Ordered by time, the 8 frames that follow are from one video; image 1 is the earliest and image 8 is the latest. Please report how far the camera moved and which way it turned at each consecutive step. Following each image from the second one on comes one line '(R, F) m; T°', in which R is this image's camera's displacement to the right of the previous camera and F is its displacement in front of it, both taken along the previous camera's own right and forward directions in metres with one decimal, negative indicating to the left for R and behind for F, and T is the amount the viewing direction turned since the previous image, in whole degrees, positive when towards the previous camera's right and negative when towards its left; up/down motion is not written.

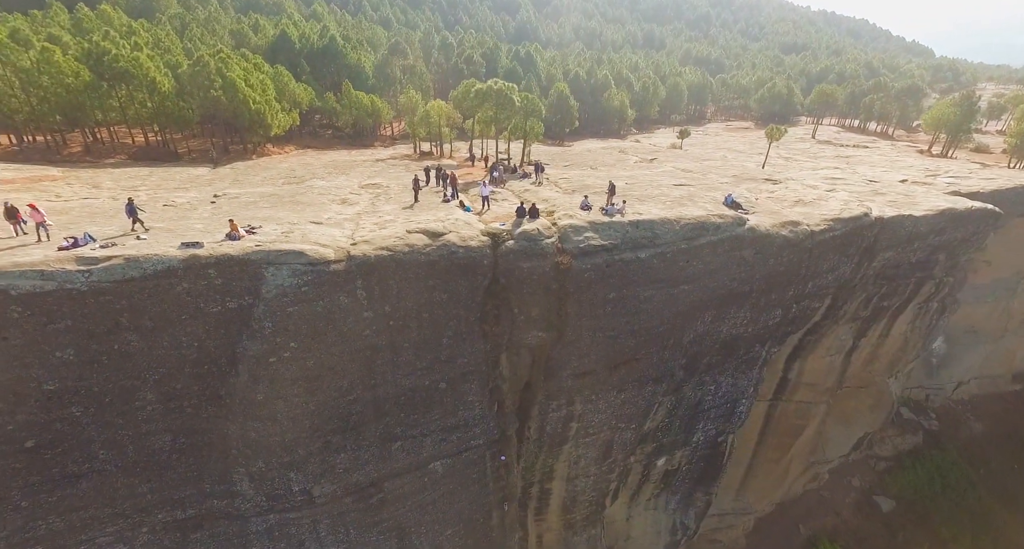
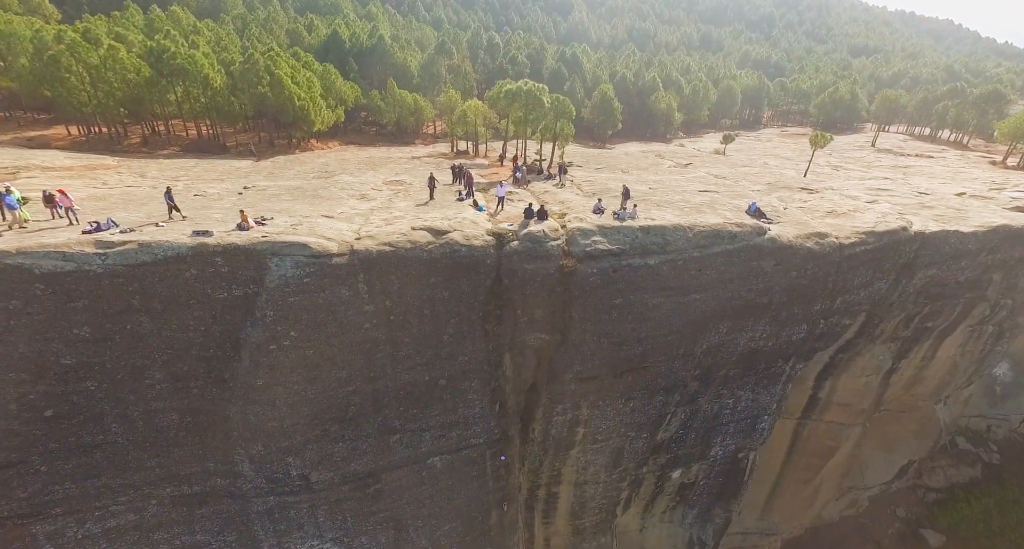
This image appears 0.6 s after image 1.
(+0.9, +0.1) m; -4°
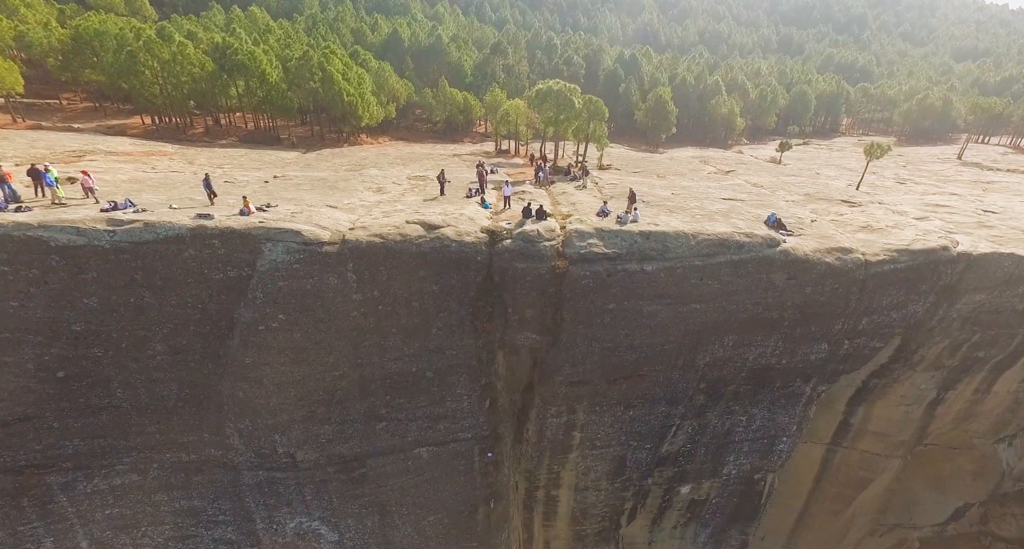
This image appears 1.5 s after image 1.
(+1.5, +0.1) m; -6°
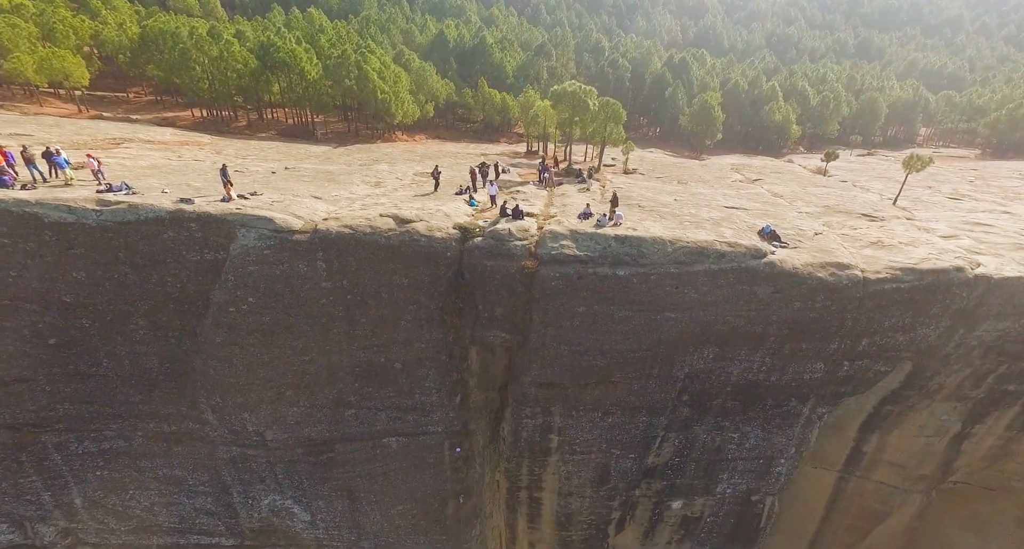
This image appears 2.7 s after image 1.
(+1.9, +0.1) m; -5°
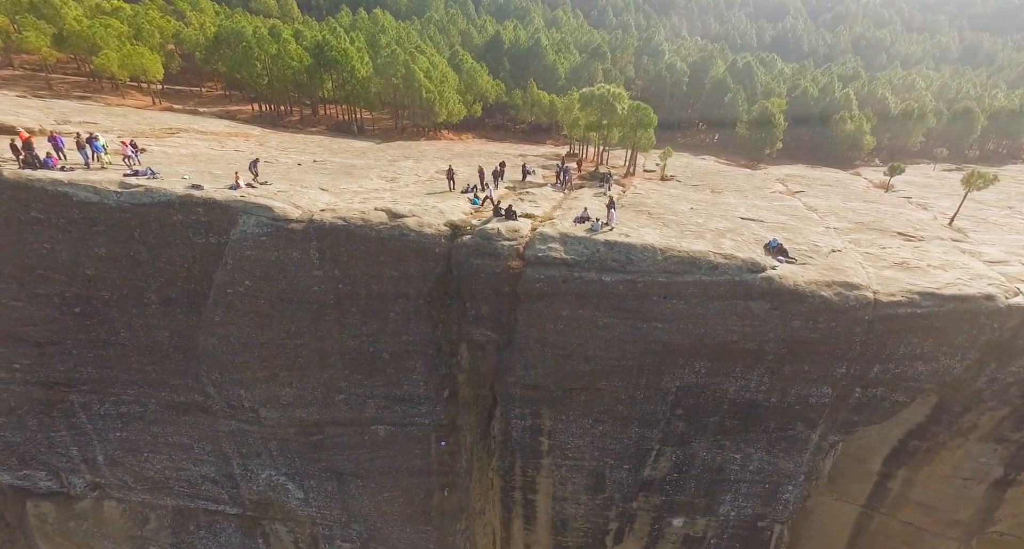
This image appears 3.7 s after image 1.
(+1.6, 0.0) m; -6°
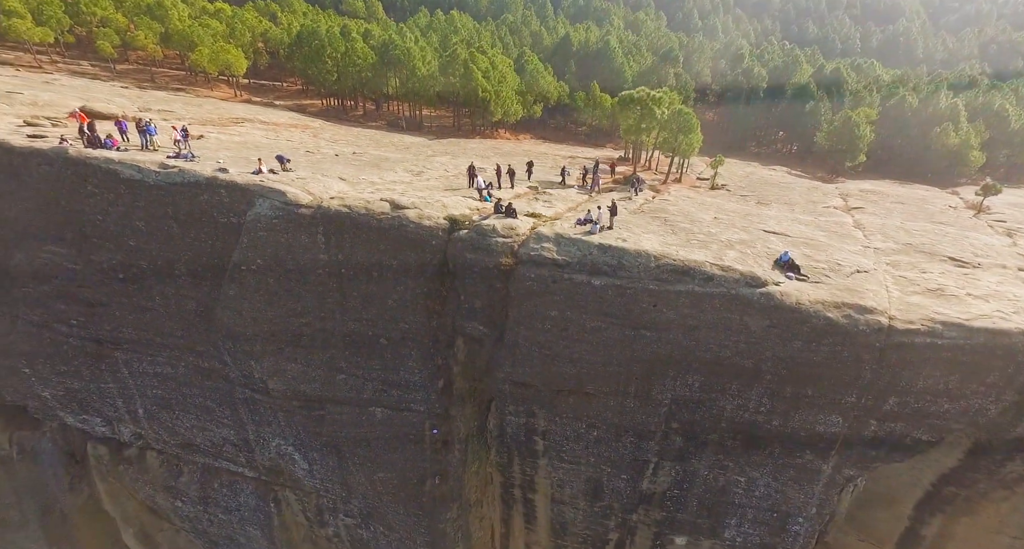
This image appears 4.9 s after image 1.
(+1.8, -0.1) m; -7°
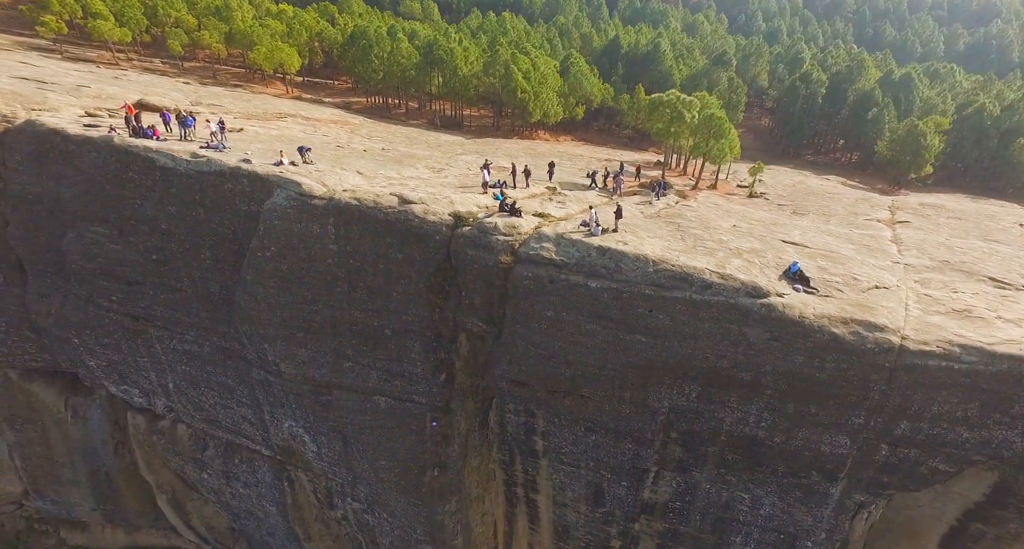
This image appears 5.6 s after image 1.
(+1.2, -0.1) m; -5°
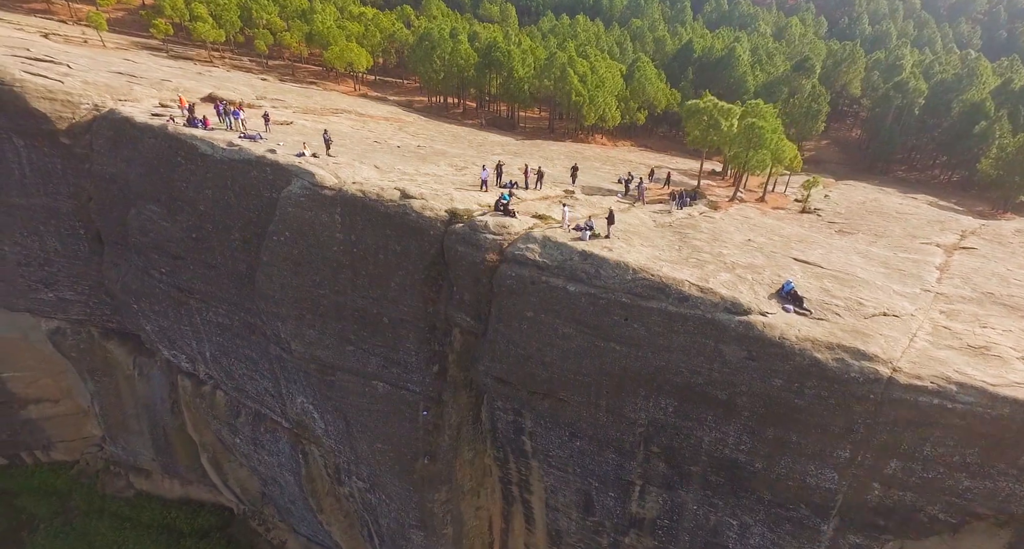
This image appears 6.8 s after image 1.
(+2.1, -0.2) m; -7°
